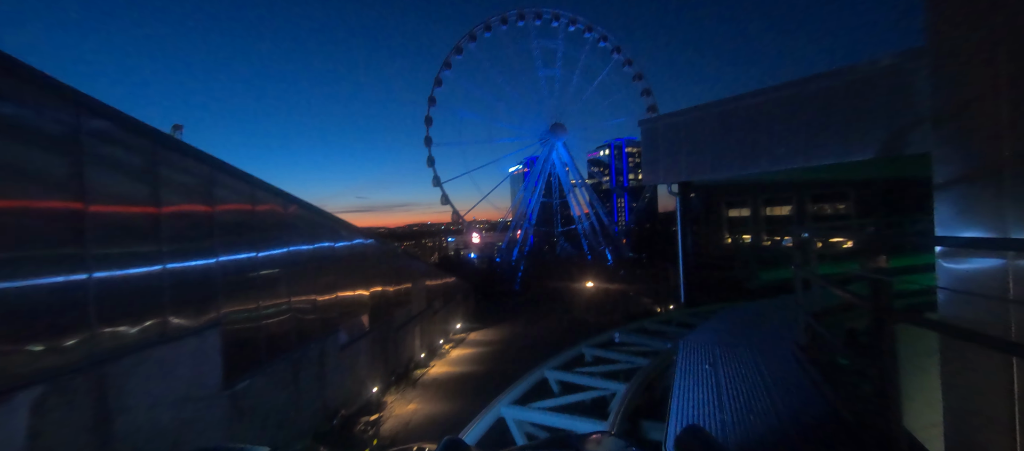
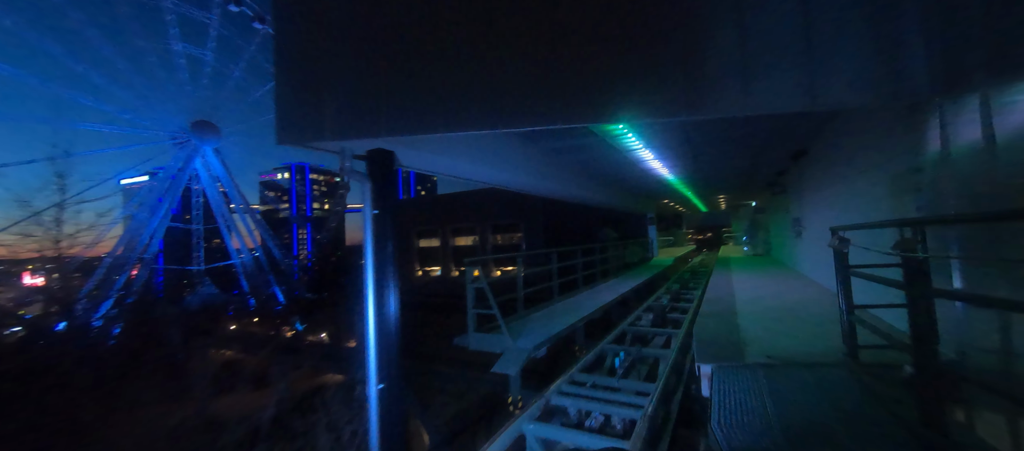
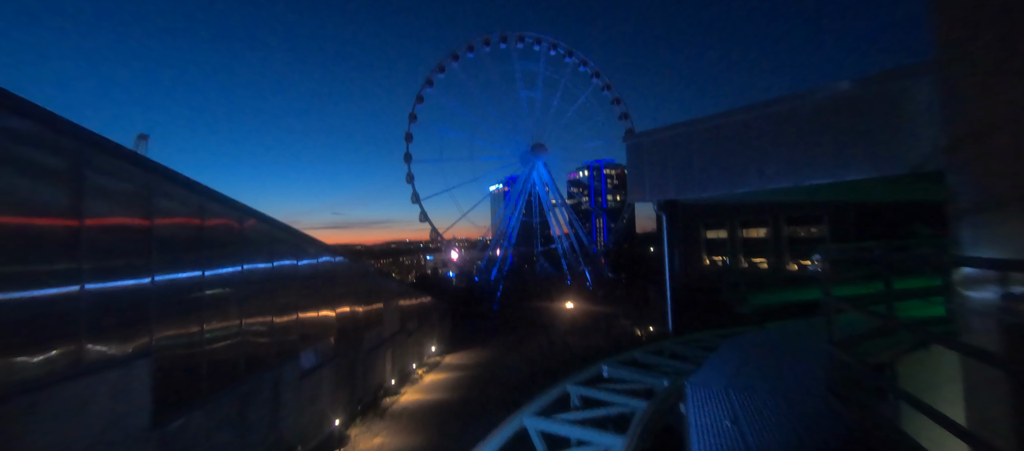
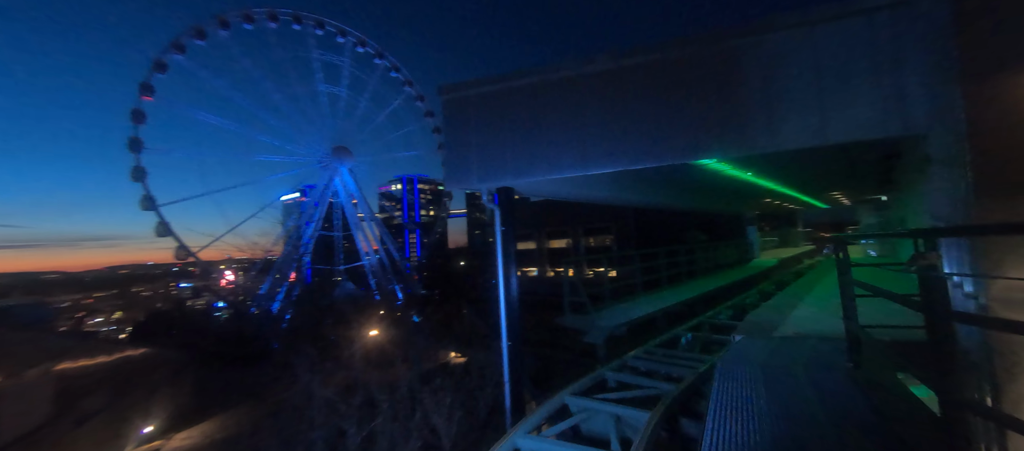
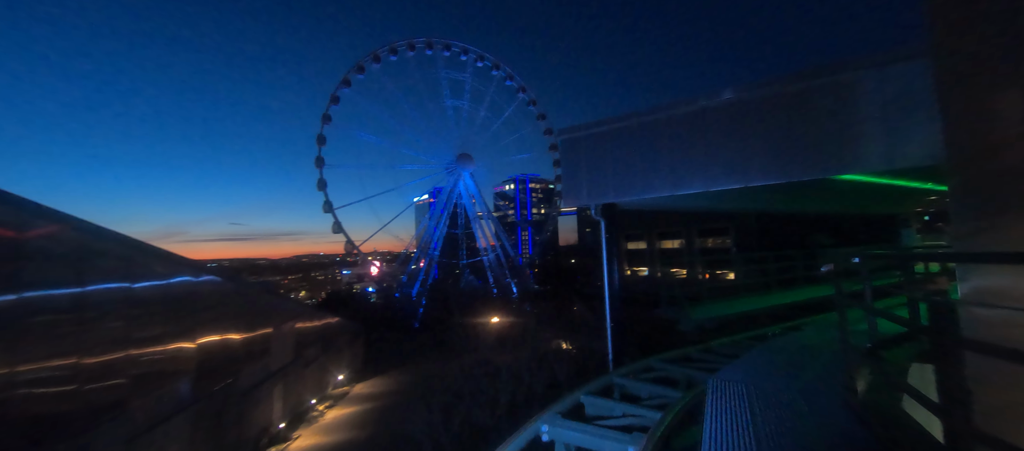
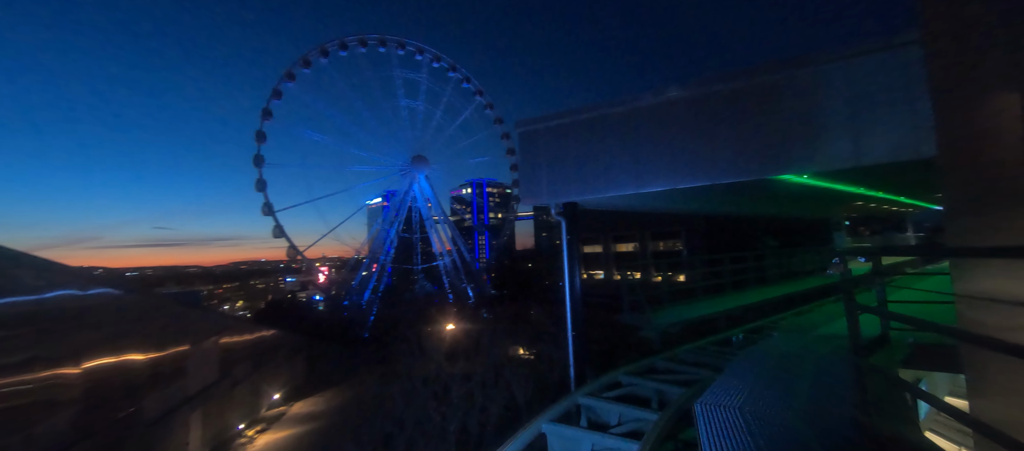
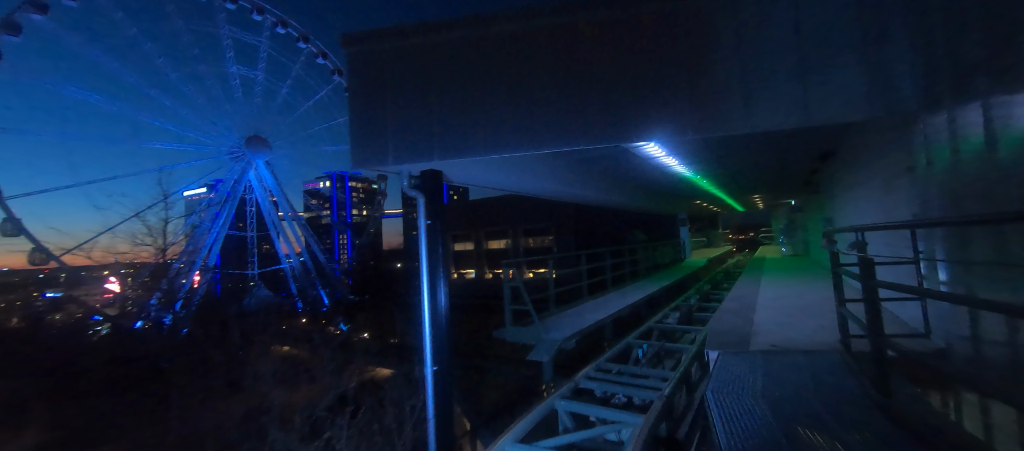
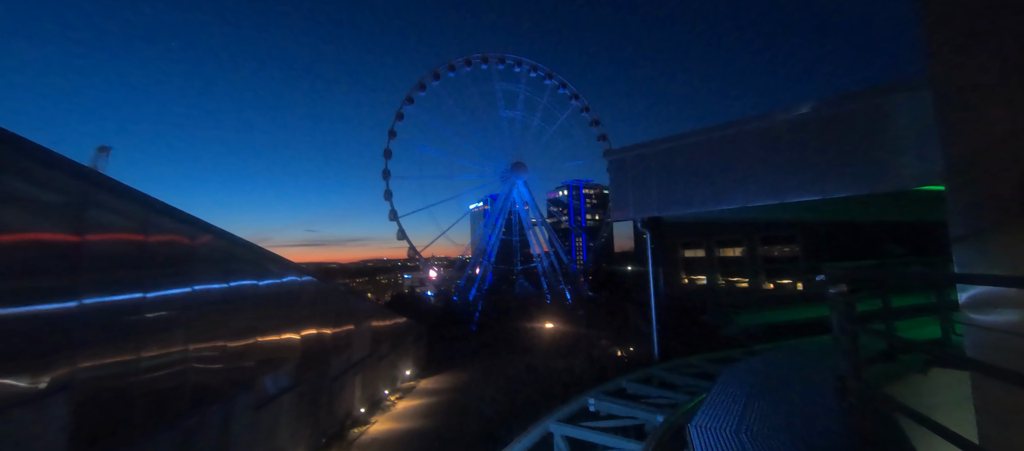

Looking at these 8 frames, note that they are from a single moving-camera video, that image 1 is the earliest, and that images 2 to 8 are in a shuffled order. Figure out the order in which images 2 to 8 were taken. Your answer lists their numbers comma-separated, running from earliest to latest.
3, 8, 5, 6, 4, 7, 2
